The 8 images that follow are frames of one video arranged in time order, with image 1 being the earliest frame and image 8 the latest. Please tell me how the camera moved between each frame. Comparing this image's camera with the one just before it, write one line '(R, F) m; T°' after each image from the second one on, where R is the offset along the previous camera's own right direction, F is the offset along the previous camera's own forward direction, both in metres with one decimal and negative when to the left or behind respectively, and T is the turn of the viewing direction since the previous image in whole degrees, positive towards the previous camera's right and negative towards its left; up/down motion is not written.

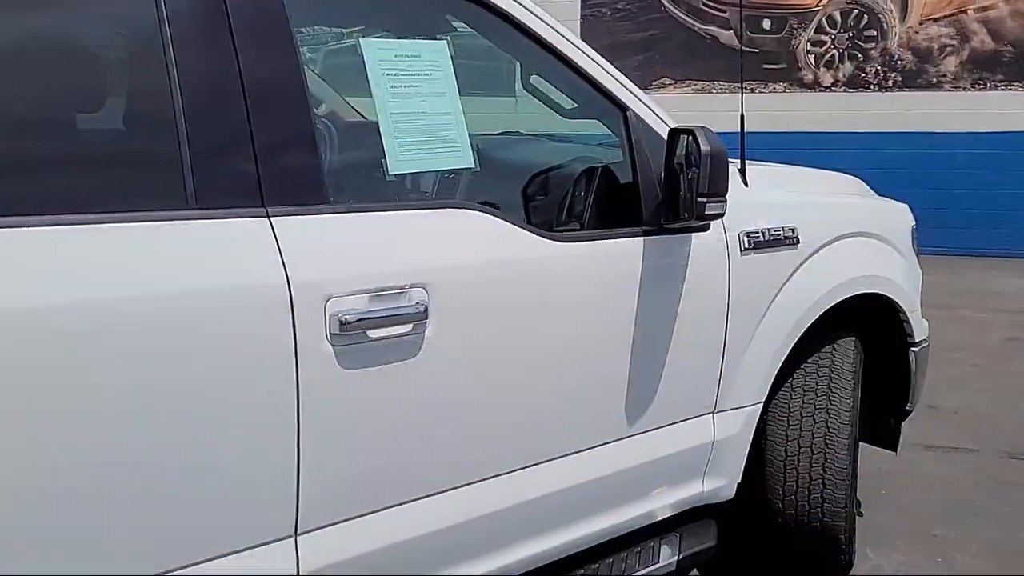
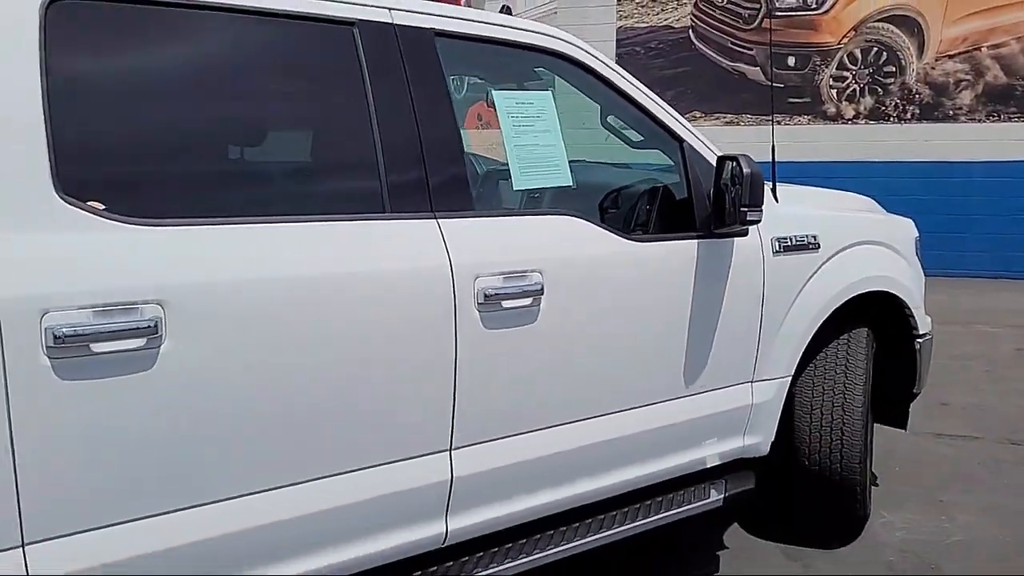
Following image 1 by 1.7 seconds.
(-0.2, -0.7) m; -2°
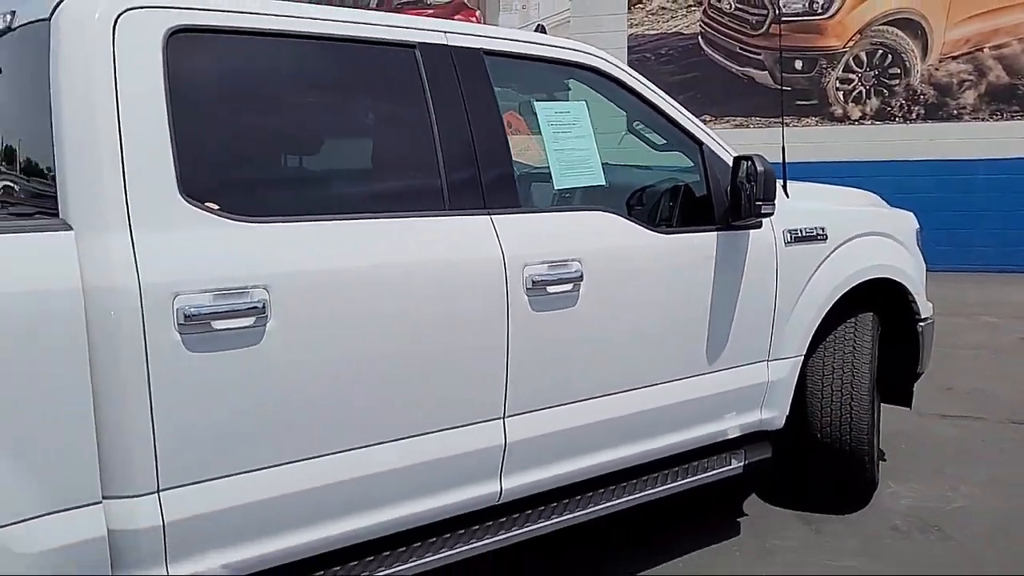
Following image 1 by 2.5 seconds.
(-0.1, -0.3) m; -1°
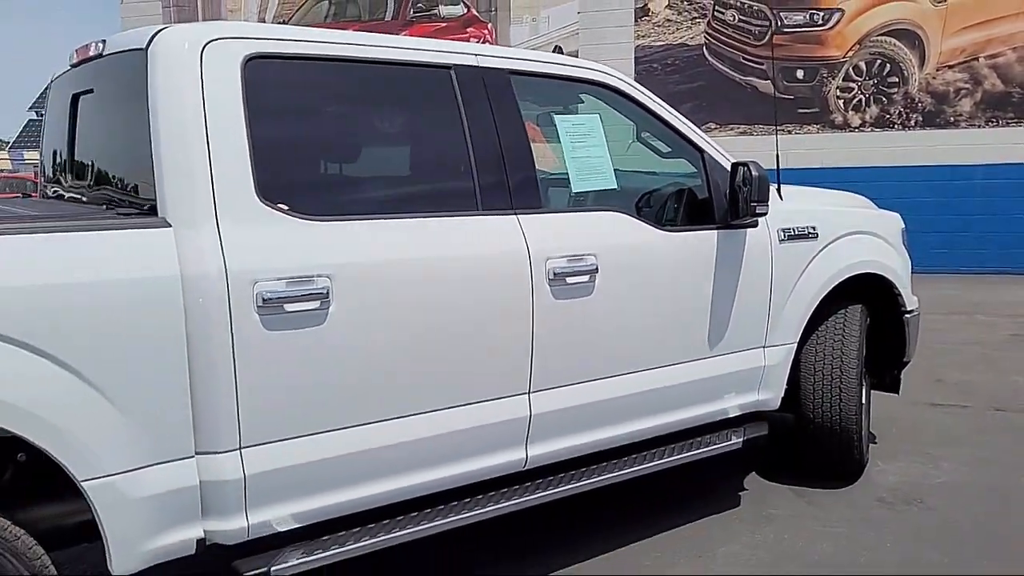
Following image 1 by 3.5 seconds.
(-0.1, -0.4) m; 0°
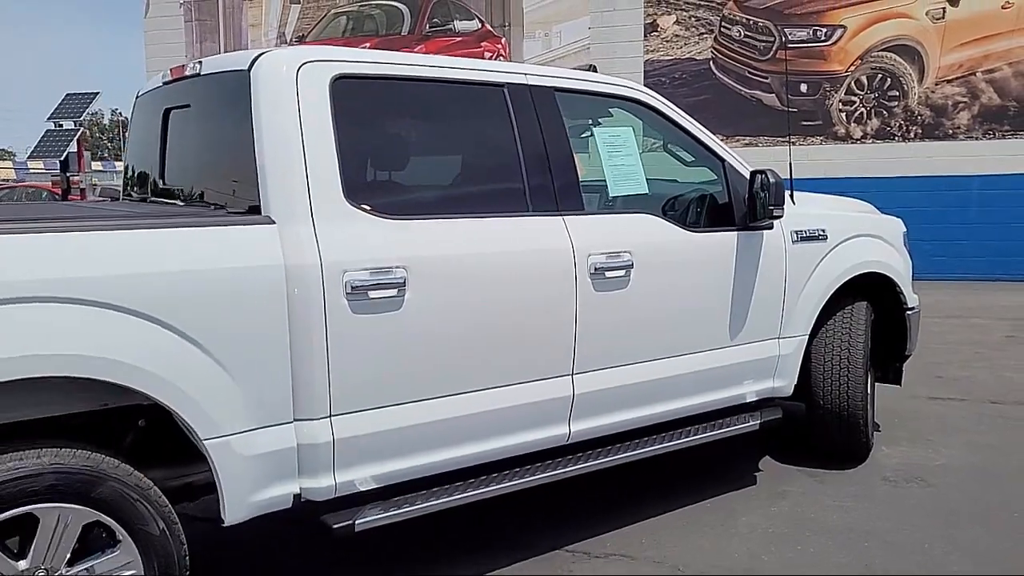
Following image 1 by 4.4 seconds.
(-0.2, -0.4) m; 0°
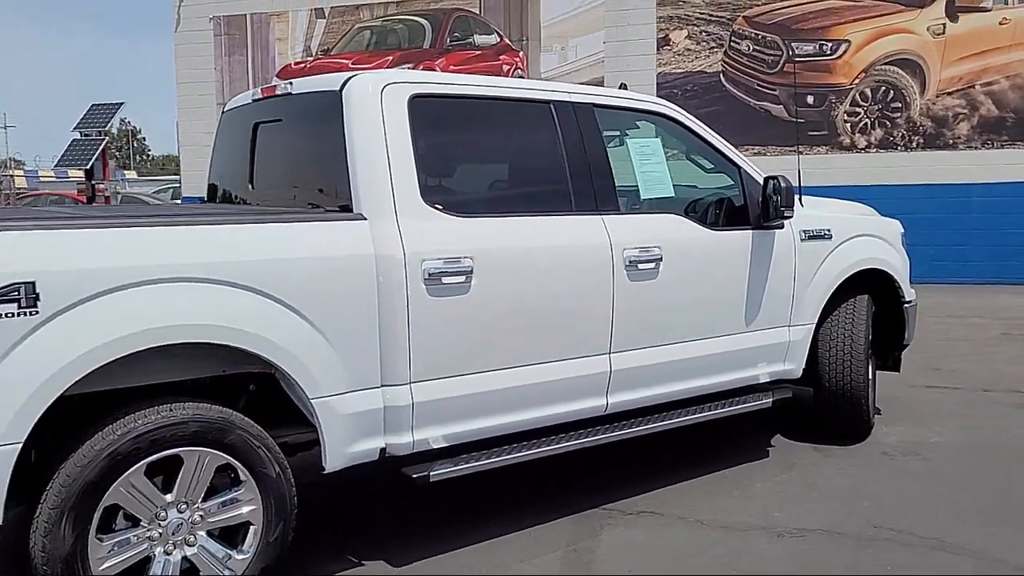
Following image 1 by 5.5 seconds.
(-0.2, -0.5) m; 0°
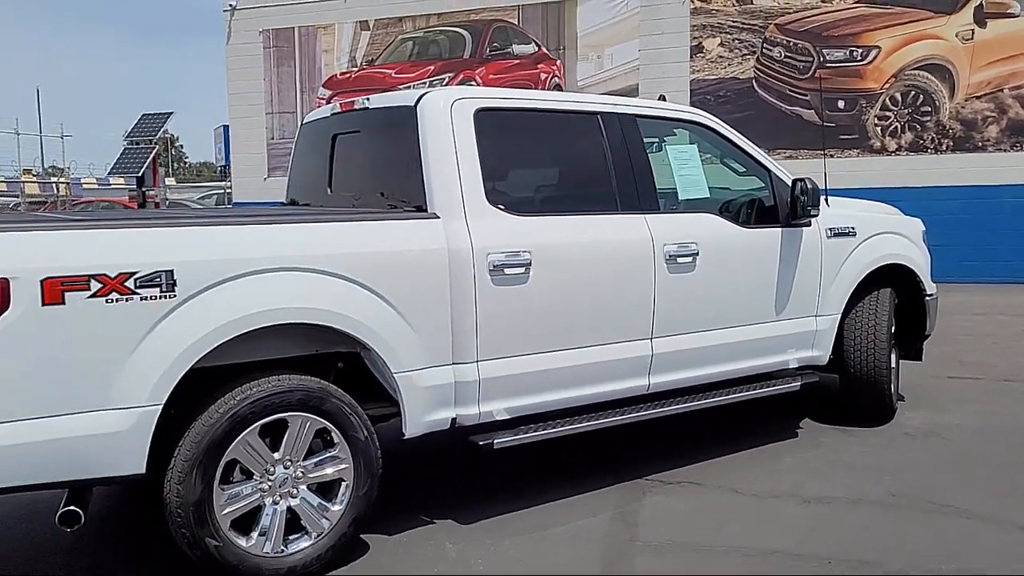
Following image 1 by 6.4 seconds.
(-0.1, -0.5) m; -2°
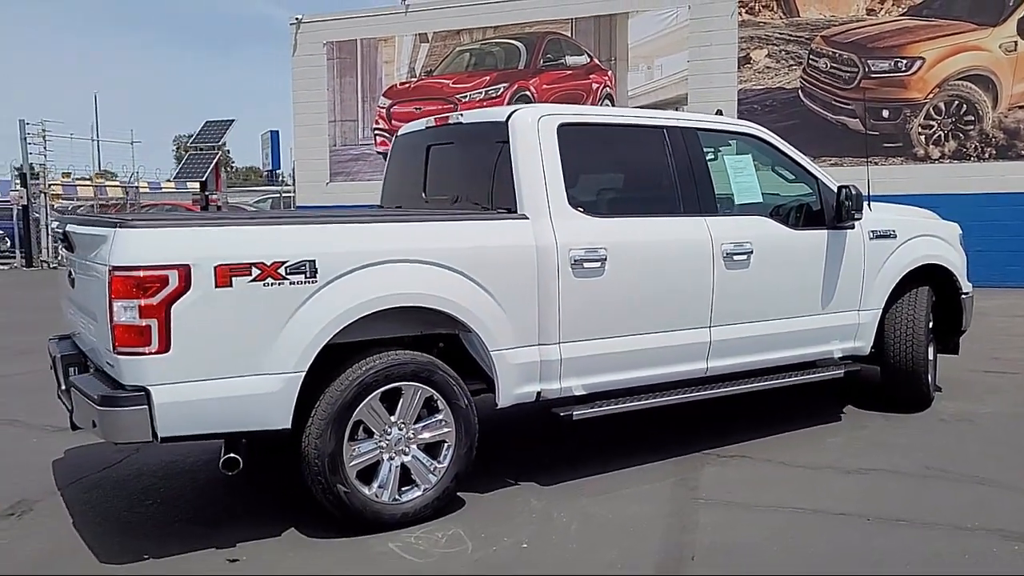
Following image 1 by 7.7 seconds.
(-0.2, -0.6) m; -2°
